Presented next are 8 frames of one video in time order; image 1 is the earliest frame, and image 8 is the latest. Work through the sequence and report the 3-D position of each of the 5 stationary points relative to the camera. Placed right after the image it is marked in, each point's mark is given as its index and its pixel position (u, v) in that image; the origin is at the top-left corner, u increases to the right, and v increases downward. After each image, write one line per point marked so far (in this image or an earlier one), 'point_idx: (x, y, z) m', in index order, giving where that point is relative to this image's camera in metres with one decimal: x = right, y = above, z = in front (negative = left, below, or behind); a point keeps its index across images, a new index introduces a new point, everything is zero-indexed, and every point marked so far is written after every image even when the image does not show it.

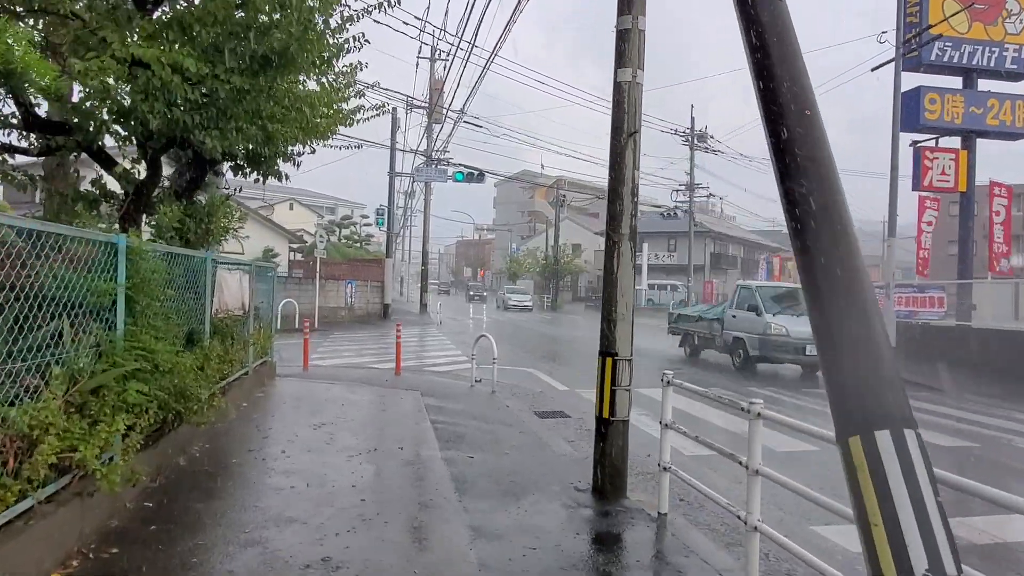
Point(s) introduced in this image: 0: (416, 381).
0: (-1.6, -1.6, +12.3) m
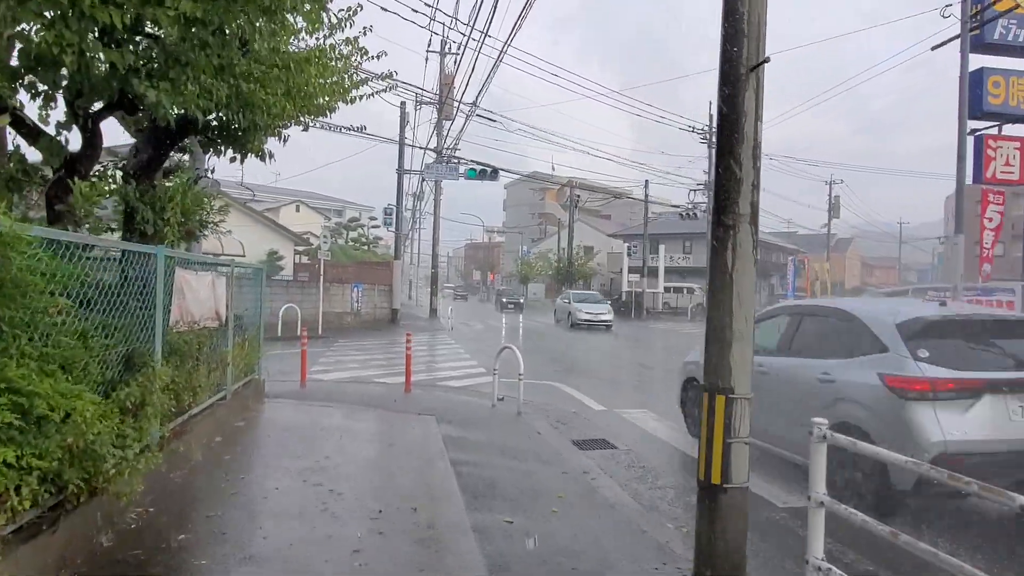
0: (-1.2, -1.7, +10.7) m
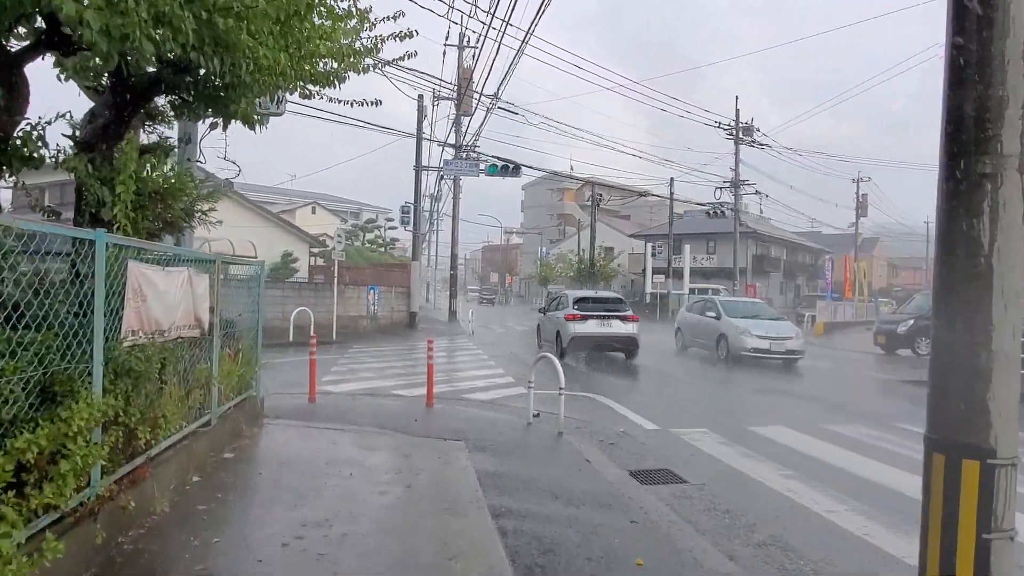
0: (-0.7, -1.7, +9.3) m
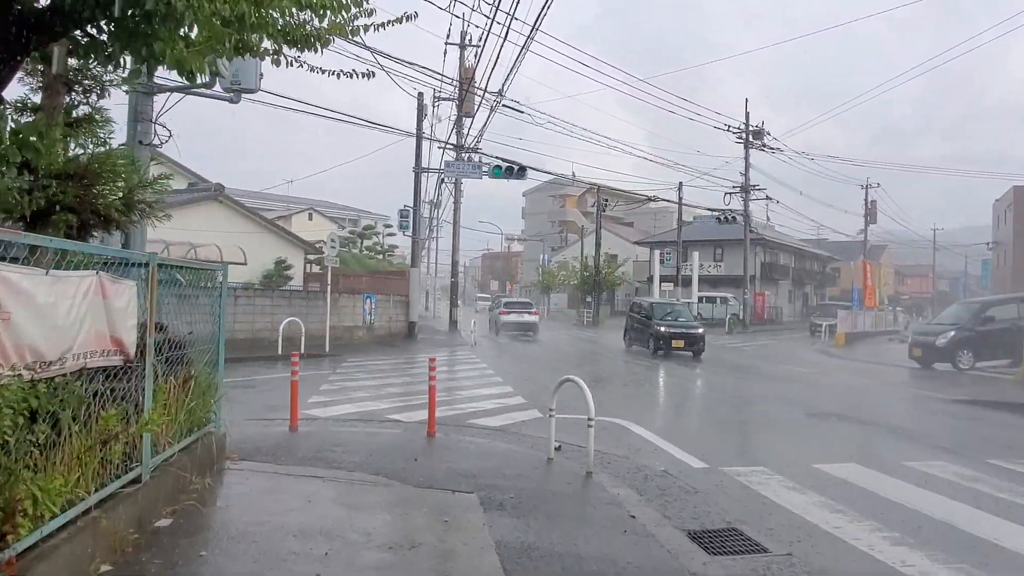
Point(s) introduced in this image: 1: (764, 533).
0: (-0.6, -1.8, +7.8) m
1: (+1.9, -1.8, +5.5) m
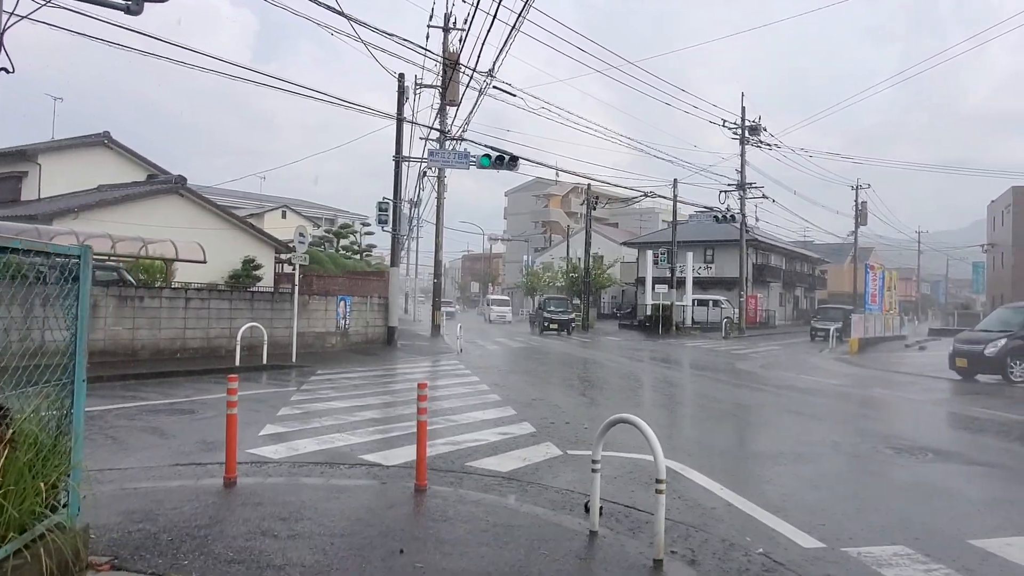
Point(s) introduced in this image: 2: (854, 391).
0: (-0.3, -1.8, +5.4) m
1: (+2.2, -1.8, +3.2) m
2: (+7.8, -2.3, +16.4) m
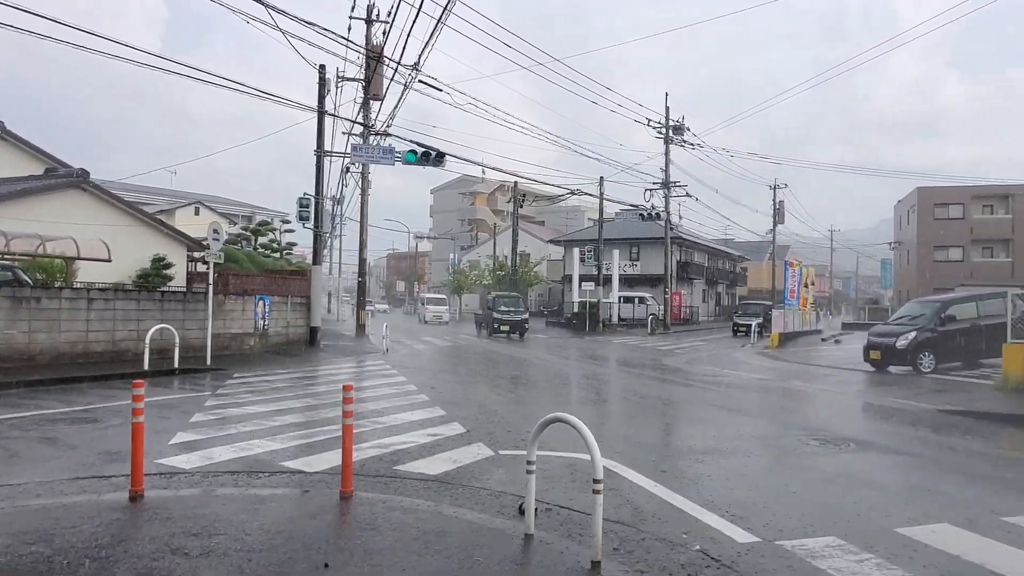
0: (-0.8, -1.7, +5.2) m
1: (+1.9, -1.8, +3.1) m
2: (+6.1, -2.2, +16.9) m
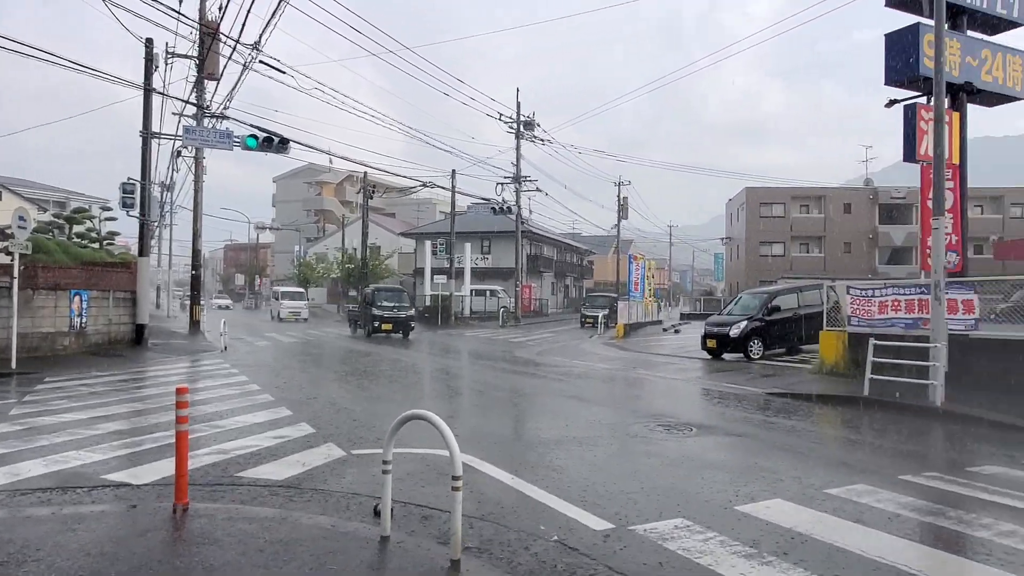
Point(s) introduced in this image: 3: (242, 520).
0: (-1.8, -1.7, +4.8) m
1: (+1.3, -1.8, +3.3) m
2: (+2.7, -2.1, +17.6) m
3: (-2.0, -1.7, +5.3) m
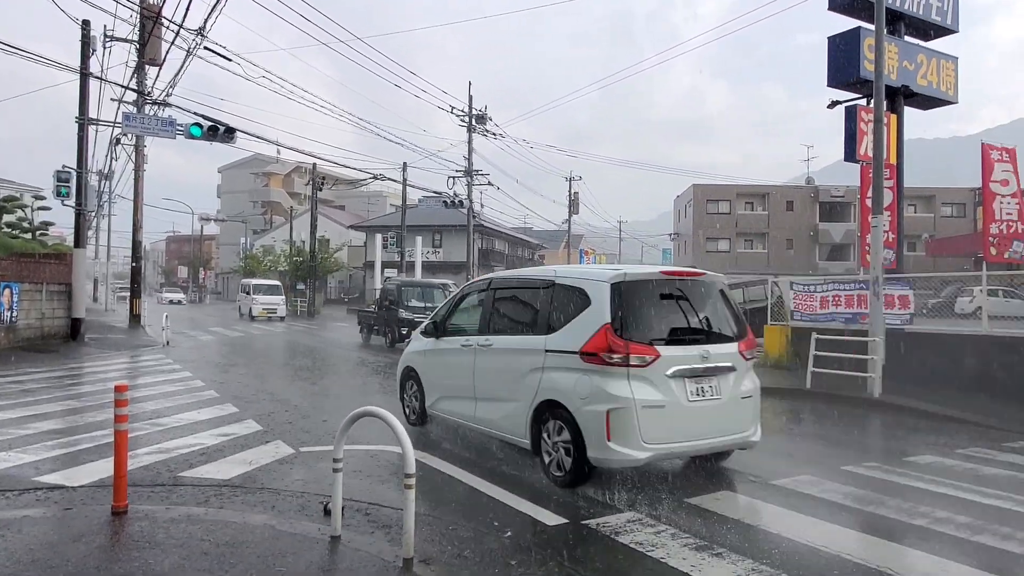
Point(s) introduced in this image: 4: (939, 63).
0: (-2.1, -1.6, +4.6) m
1: (+1.1, -1.7, +3.4) m
2: (+1.5, -1.9, +17.7) m
3: (-2.3, -1.7, +5.1) m
4: (+9.4, +5.0, +16.0) m
